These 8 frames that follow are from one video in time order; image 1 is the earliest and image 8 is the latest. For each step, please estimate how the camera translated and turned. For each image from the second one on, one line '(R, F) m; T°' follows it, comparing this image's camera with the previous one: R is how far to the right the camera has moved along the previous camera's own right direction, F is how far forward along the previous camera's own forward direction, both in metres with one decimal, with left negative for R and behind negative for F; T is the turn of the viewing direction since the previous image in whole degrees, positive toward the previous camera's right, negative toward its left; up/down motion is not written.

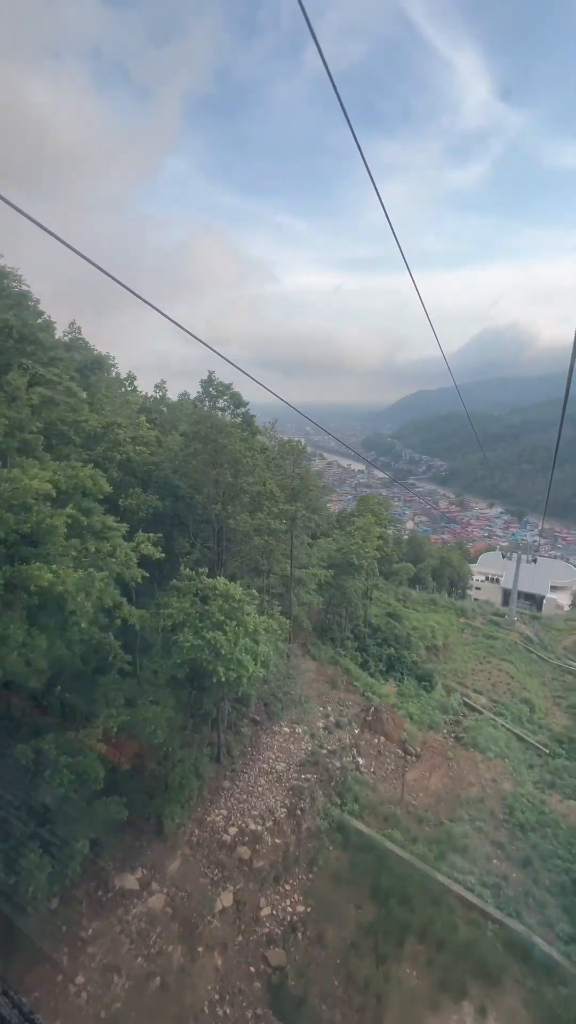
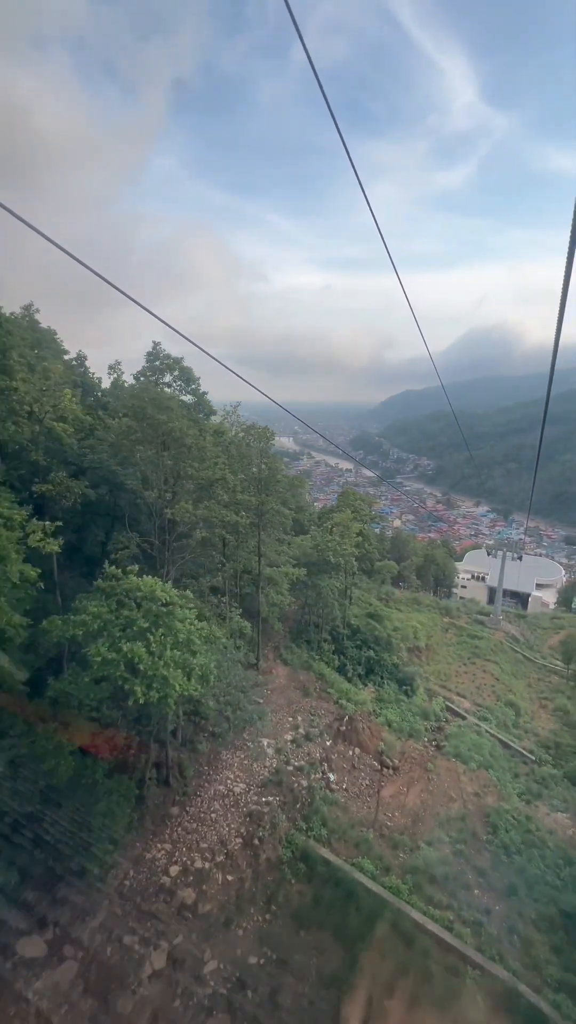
(+0.5, +0.8) m; +1°
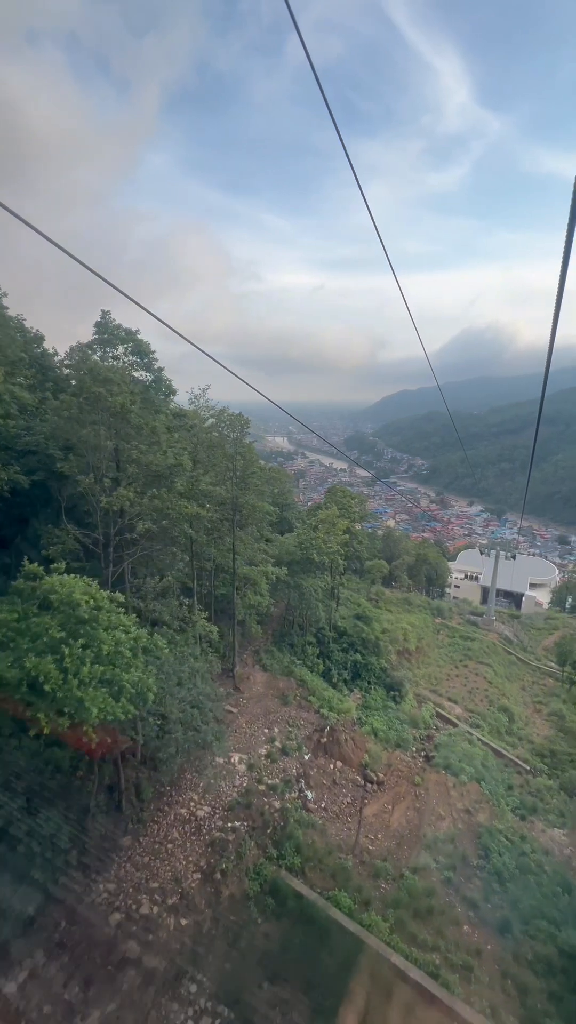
(+0.4, +0.7) m; +1°
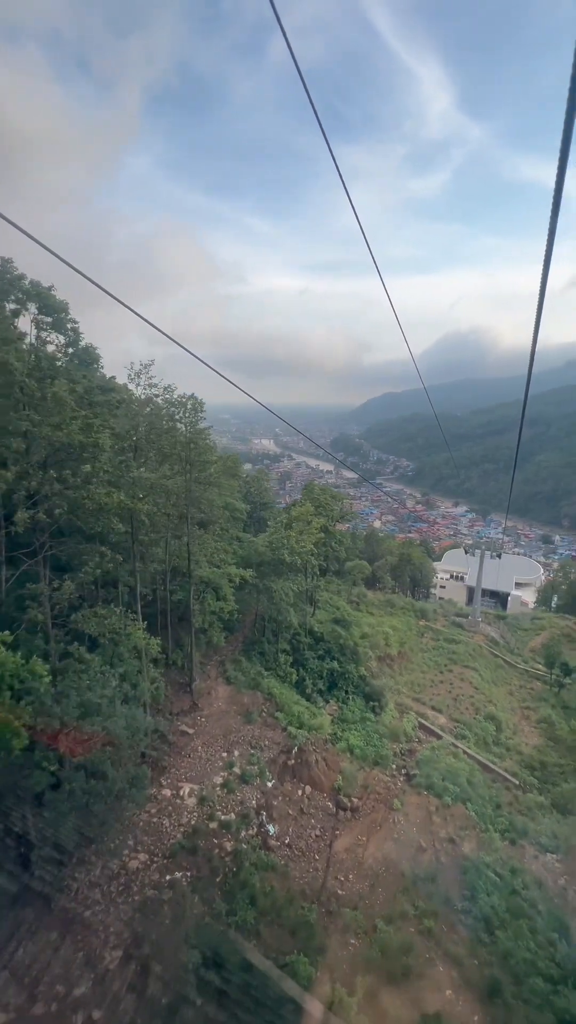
(+0.5, +1.0) m; +2°
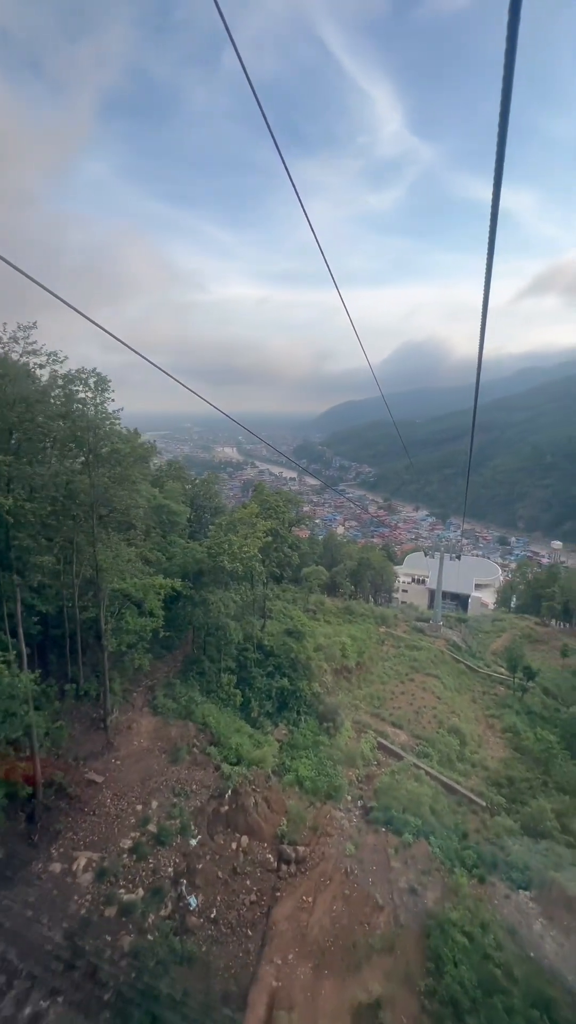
(+0.6, +1.2) m; +4°
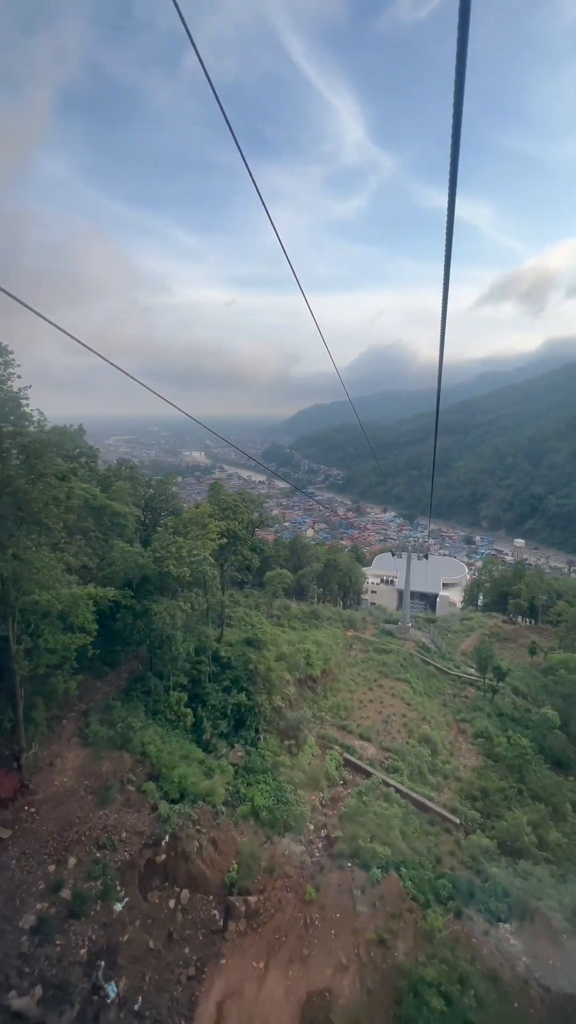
(+0.3, +0.9) m; +4°
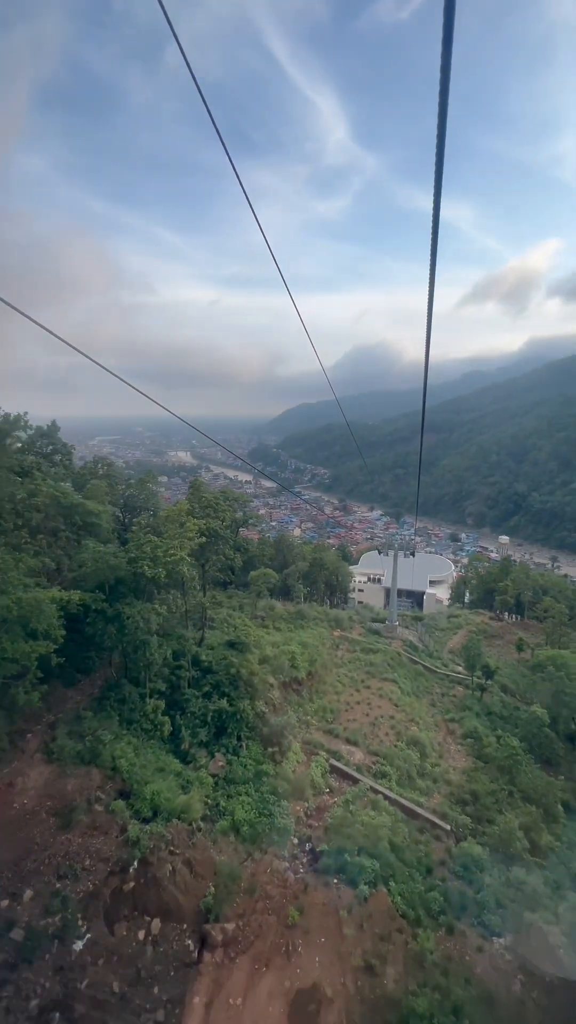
(+0.1, +0.4) m; +2°
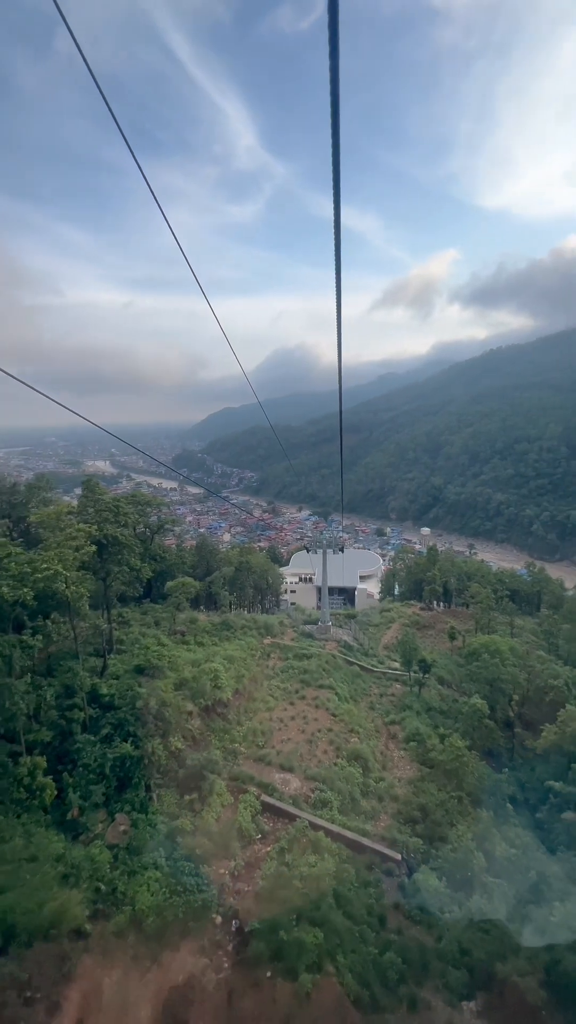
(+0.4, +1.4) m; +9°
